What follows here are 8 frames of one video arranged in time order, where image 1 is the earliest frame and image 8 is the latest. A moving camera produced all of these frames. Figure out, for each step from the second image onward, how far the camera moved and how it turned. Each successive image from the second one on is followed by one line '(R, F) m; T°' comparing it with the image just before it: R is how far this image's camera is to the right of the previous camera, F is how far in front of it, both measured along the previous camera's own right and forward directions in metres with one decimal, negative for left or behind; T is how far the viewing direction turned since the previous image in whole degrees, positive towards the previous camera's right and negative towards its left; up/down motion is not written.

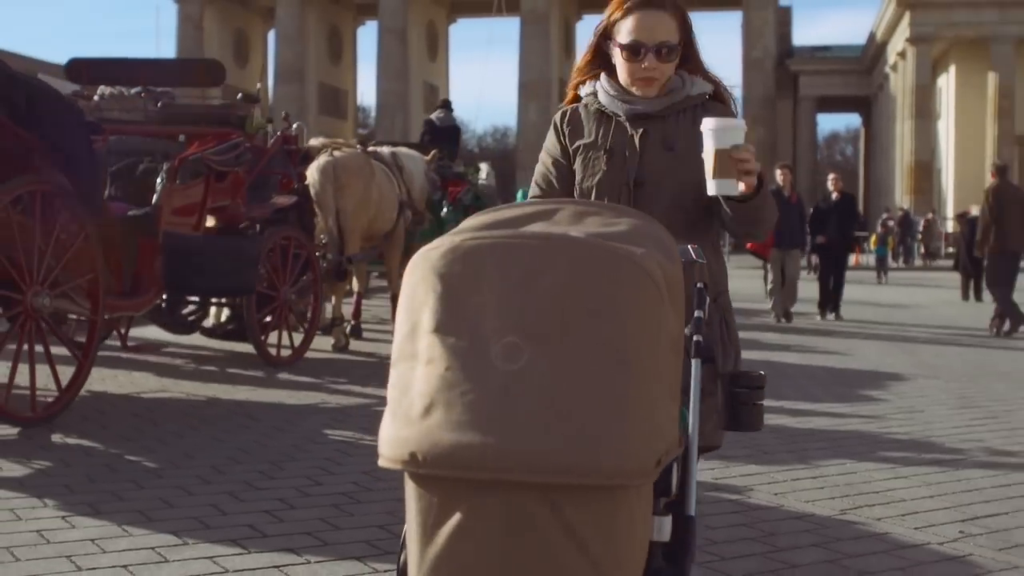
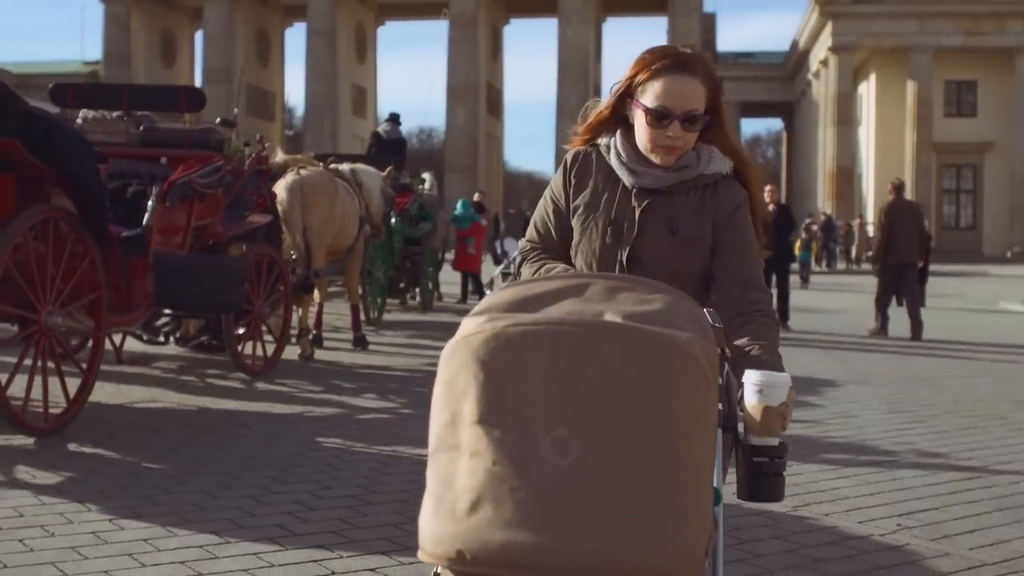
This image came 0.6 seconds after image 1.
(-0.3, -0.7) m; +3°
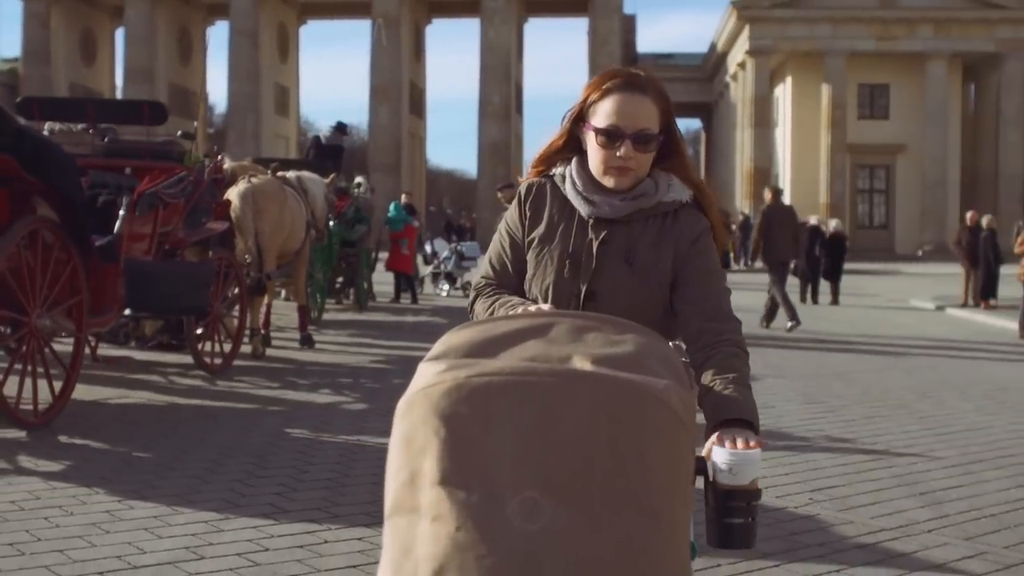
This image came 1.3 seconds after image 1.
(-0.2, -0.8) m; +3°
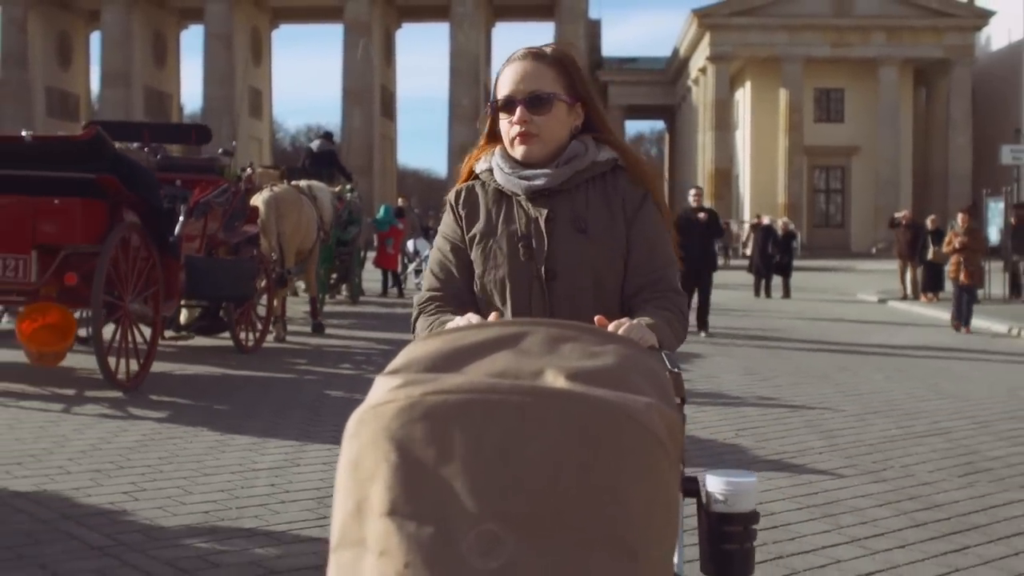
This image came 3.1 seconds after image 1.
(-0.2, -2.2) m; +1°
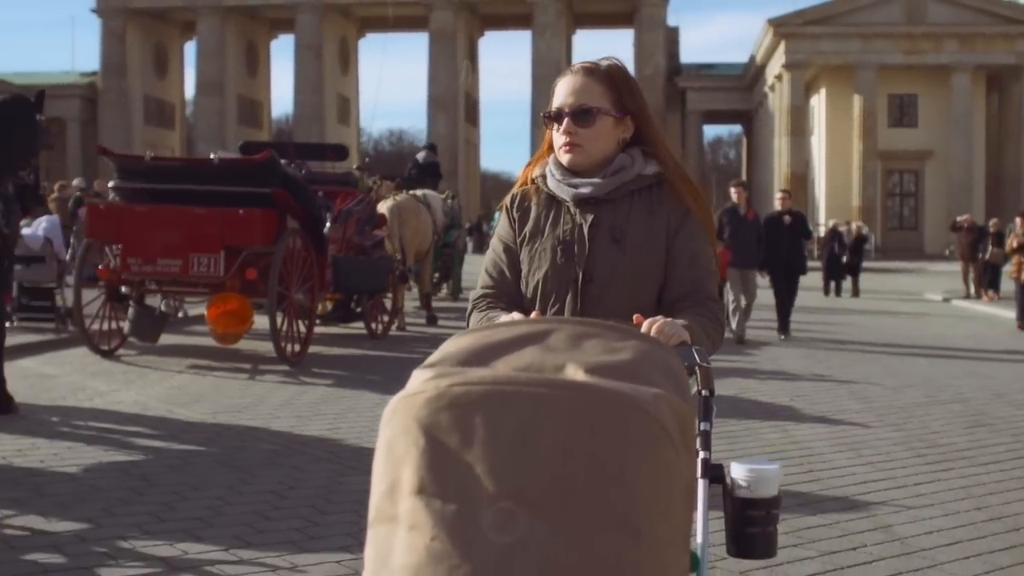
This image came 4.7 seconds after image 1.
(-0.1, -2.3) m; -3°
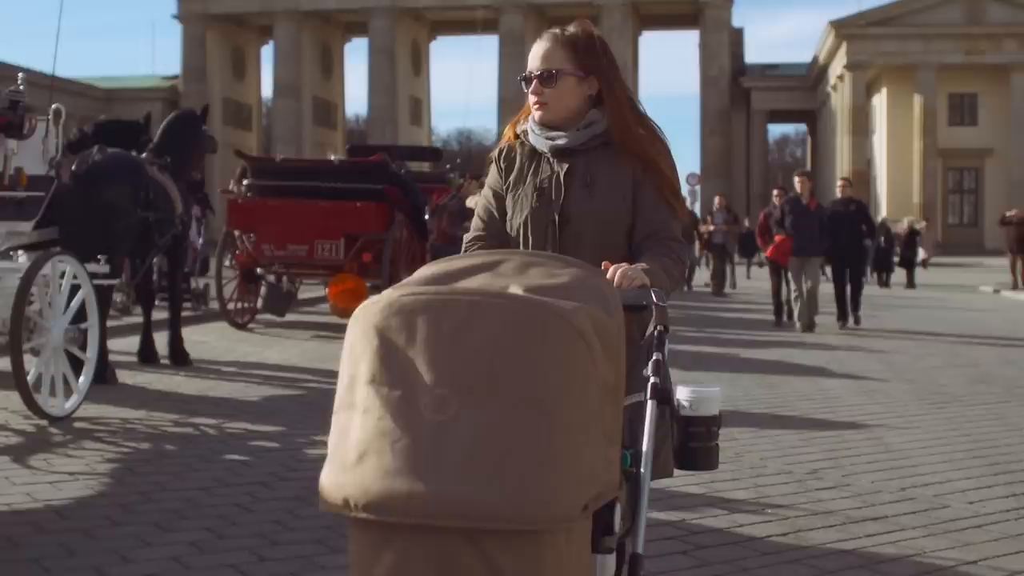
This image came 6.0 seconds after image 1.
(-0.1, -2.2) m; -3°
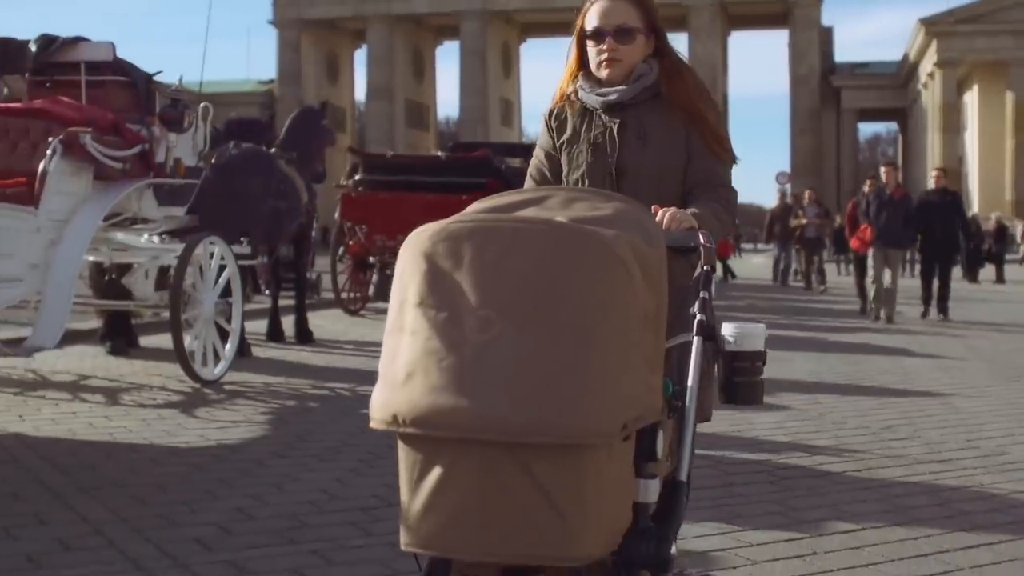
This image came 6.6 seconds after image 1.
(-0.1, -0.9) m; -3°
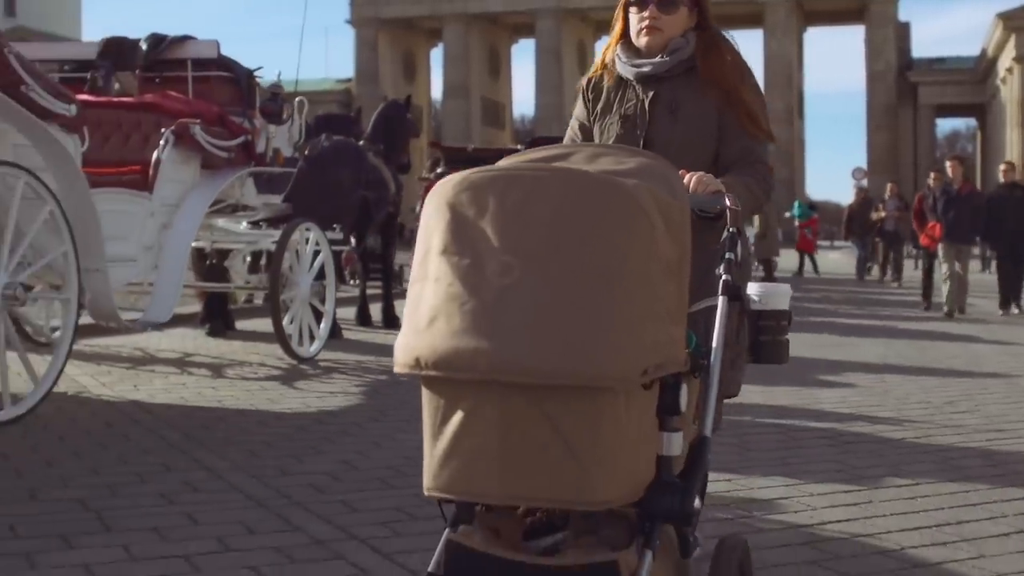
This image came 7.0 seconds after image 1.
(0.0, -0.5) m; -3°
